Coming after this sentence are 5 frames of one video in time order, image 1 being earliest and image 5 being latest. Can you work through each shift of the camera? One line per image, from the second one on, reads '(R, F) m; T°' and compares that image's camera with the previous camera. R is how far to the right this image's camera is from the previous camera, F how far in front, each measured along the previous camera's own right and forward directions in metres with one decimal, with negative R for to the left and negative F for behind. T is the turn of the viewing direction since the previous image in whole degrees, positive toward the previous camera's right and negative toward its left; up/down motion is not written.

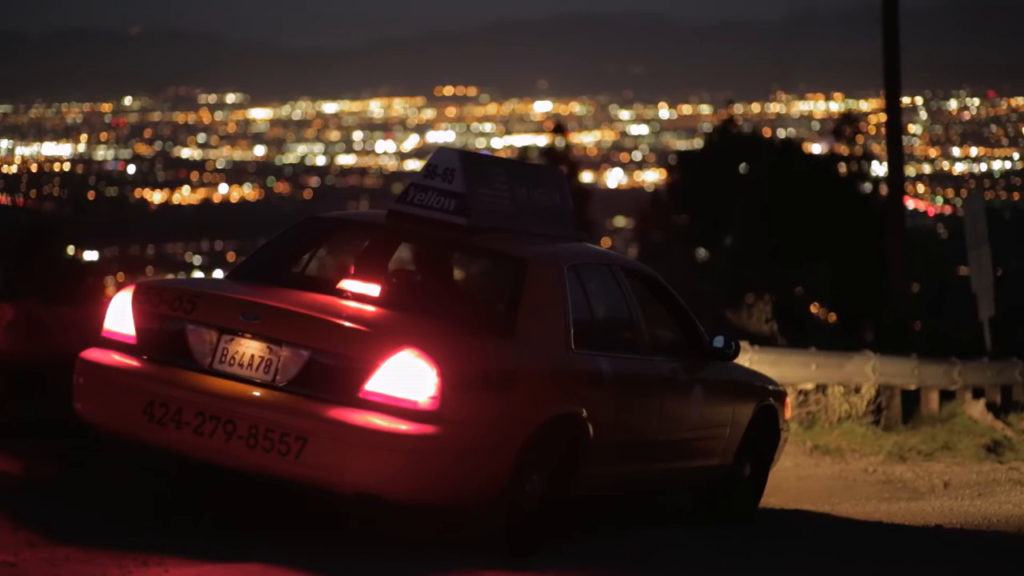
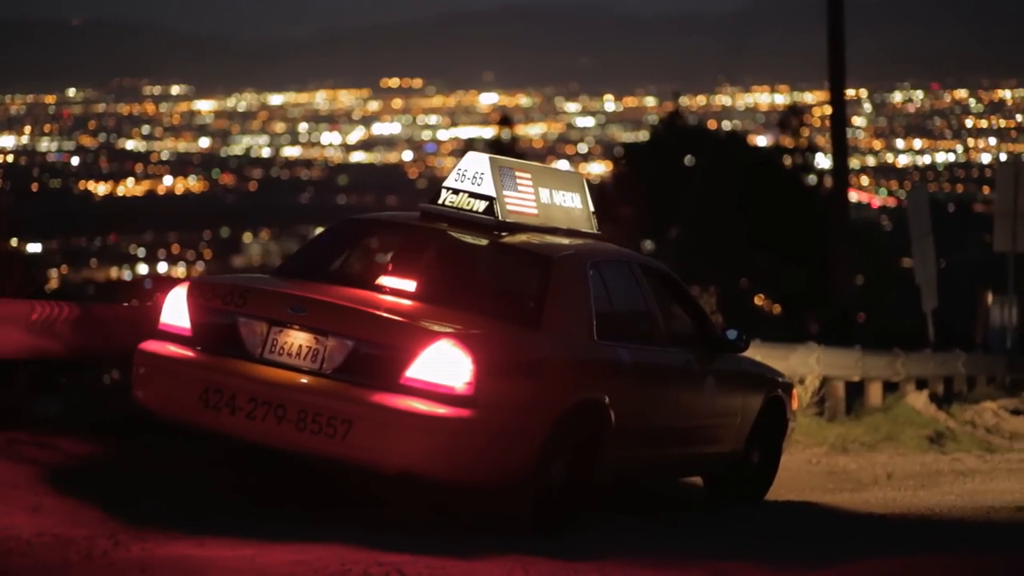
(-0.4, -0.6) m; +2°
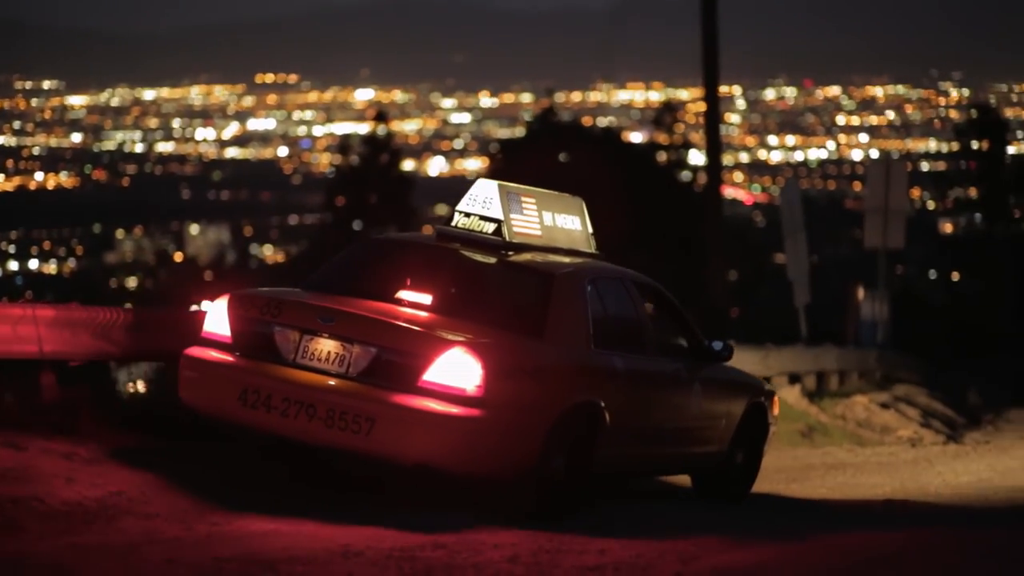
(-0.6, -0.9) m; +4°
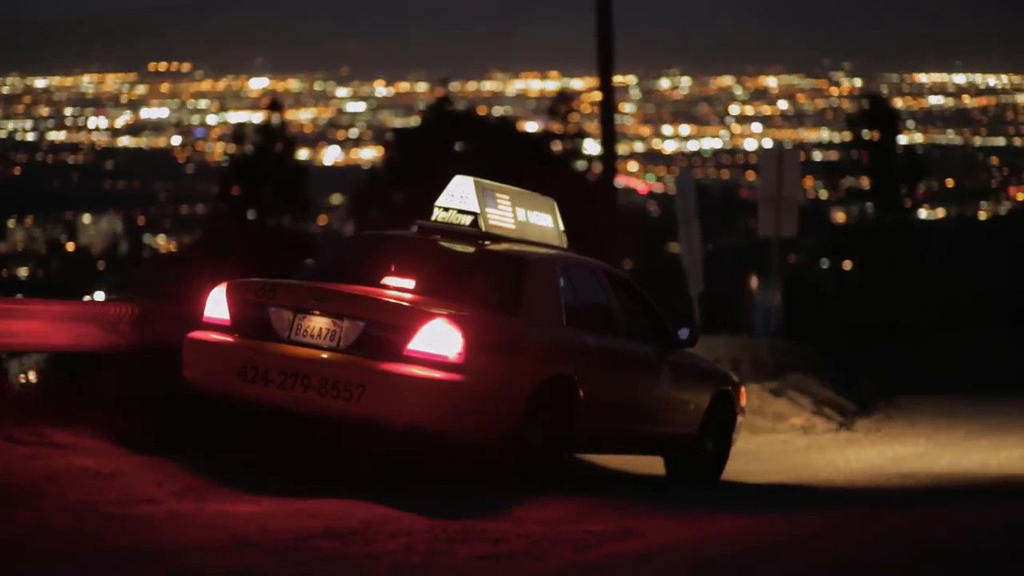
(-0.4, -0.8) m; +4°
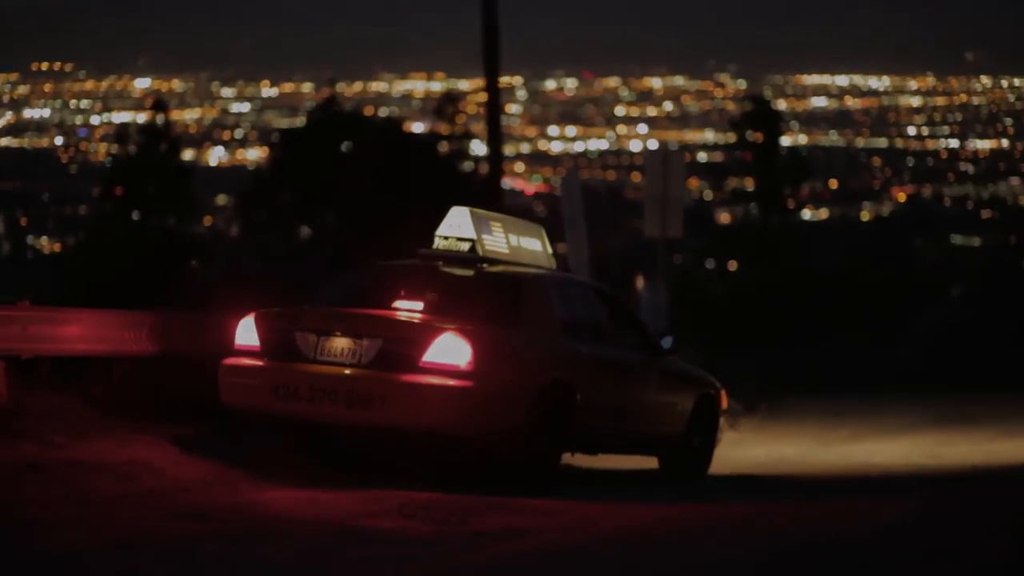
(-0.6, -1.0) m; +4°
